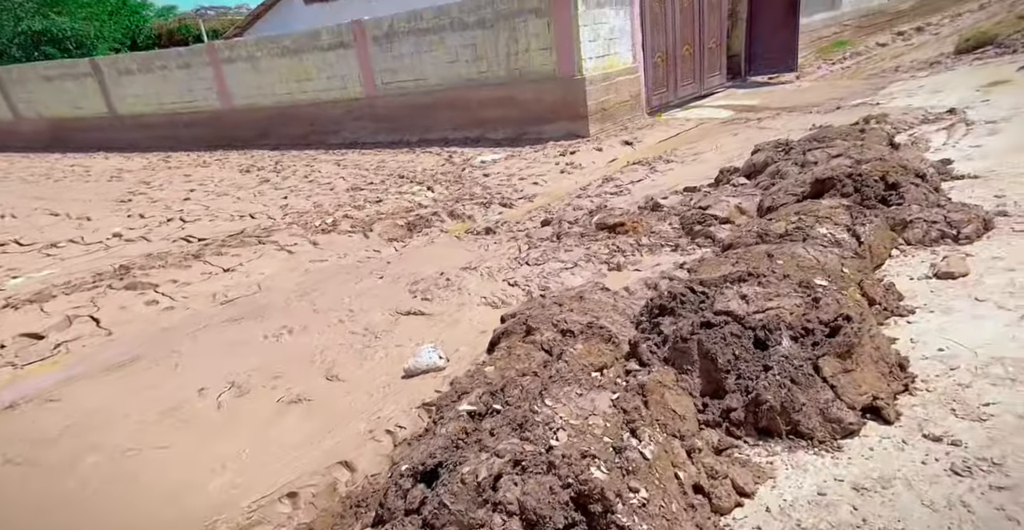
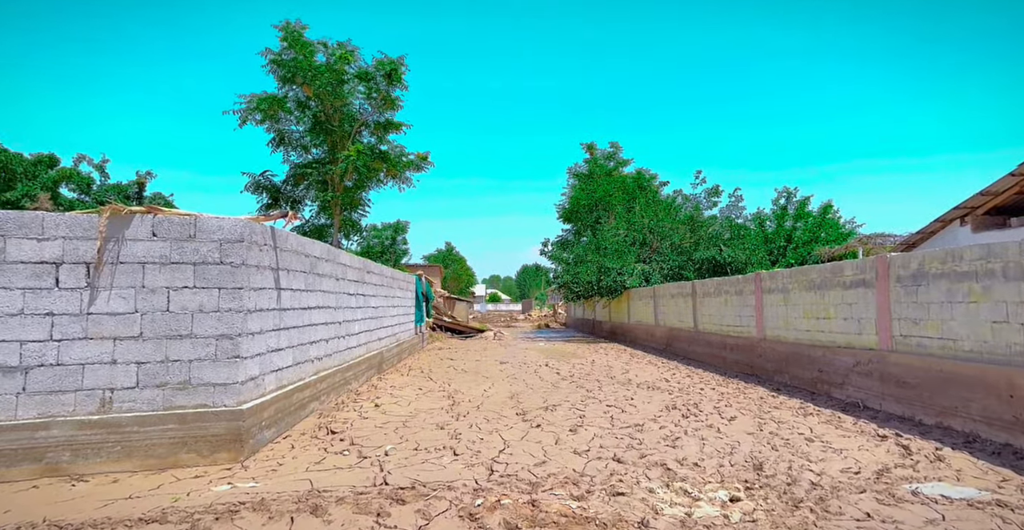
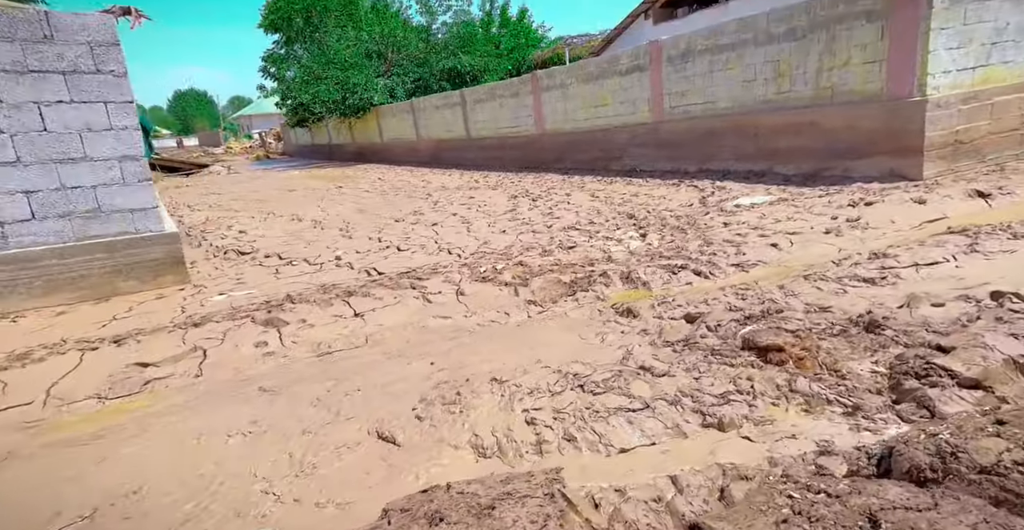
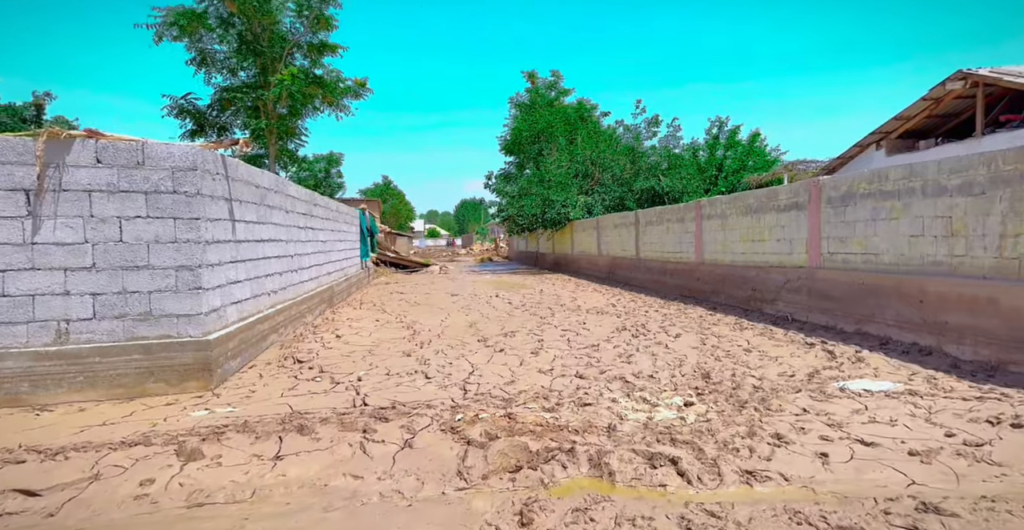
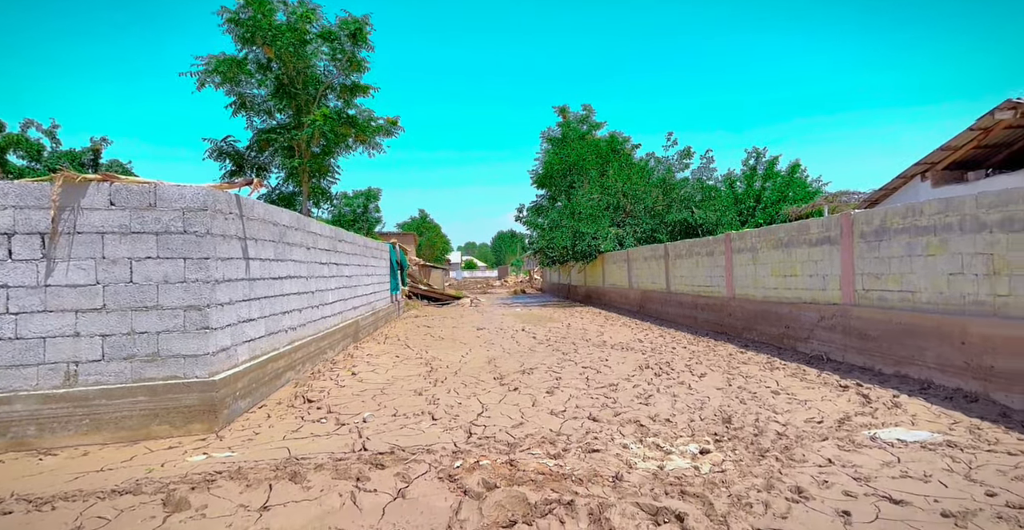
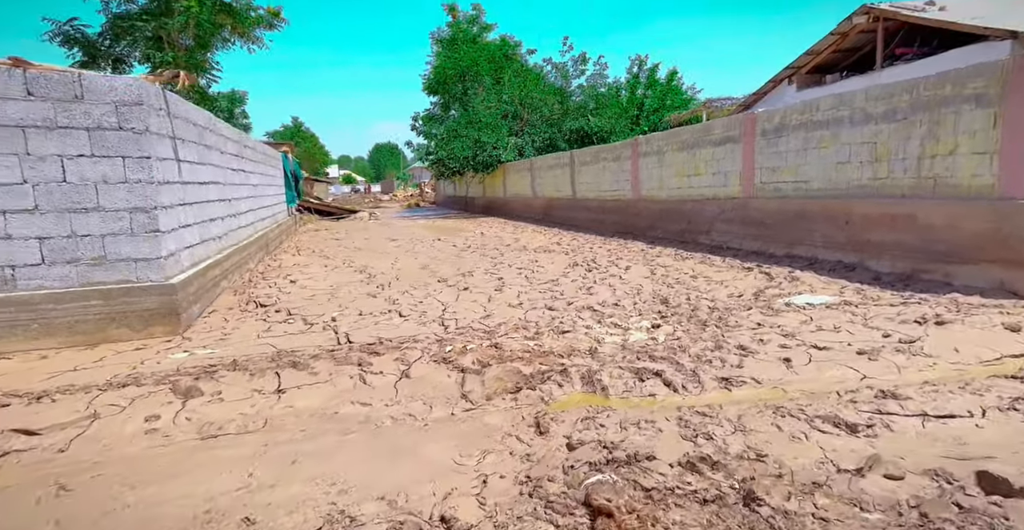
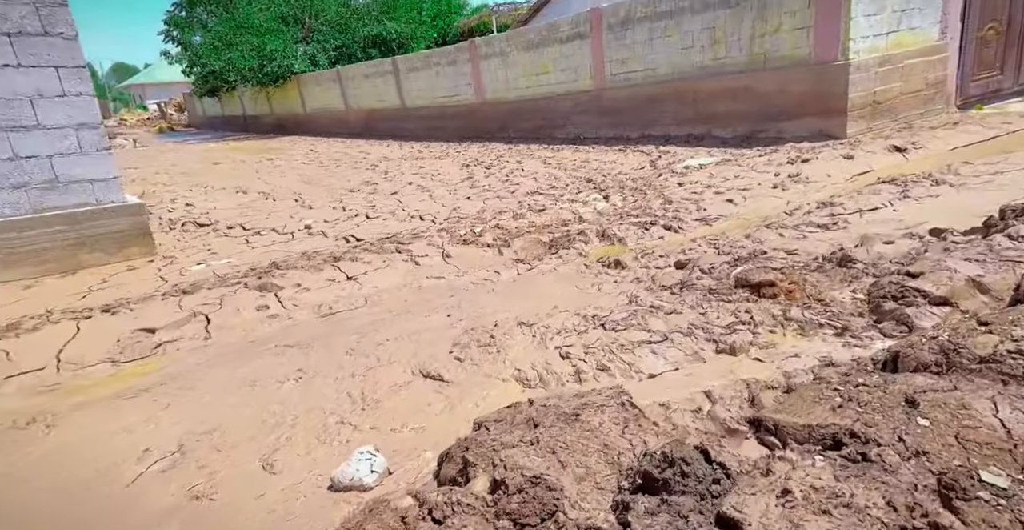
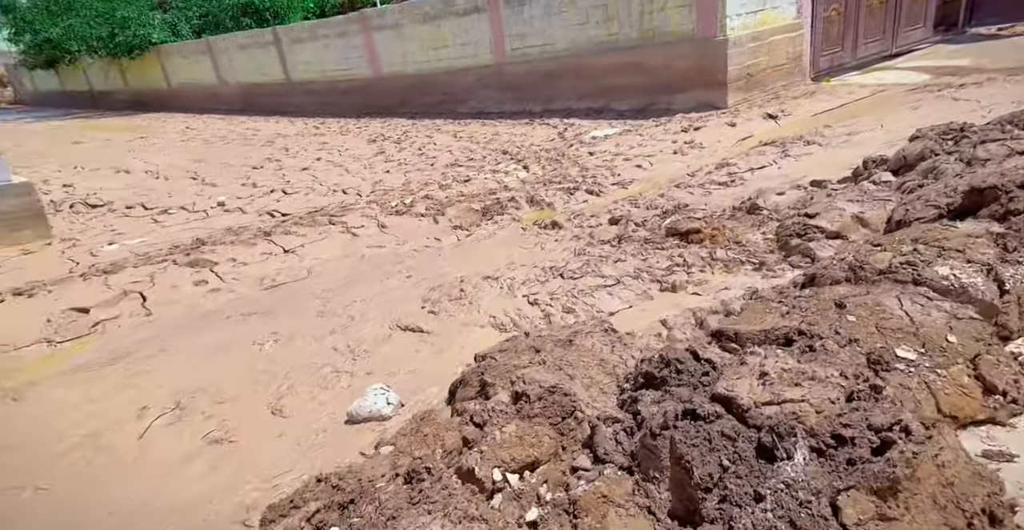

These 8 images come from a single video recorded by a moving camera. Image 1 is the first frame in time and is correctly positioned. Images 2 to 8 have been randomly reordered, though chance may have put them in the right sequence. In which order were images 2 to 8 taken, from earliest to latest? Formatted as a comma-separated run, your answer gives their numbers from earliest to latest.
8, 7, 3, 6, 4, 2, 5
